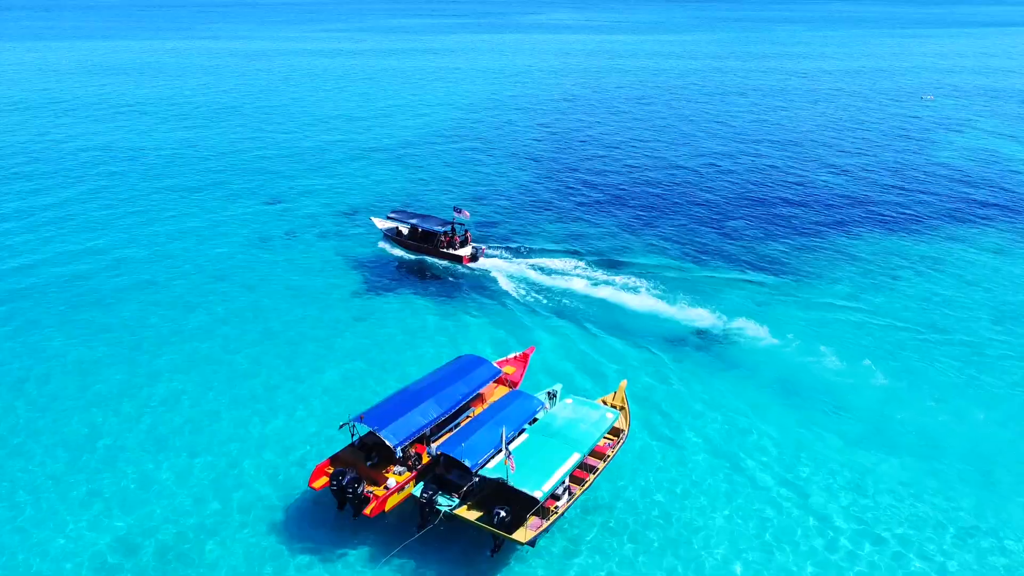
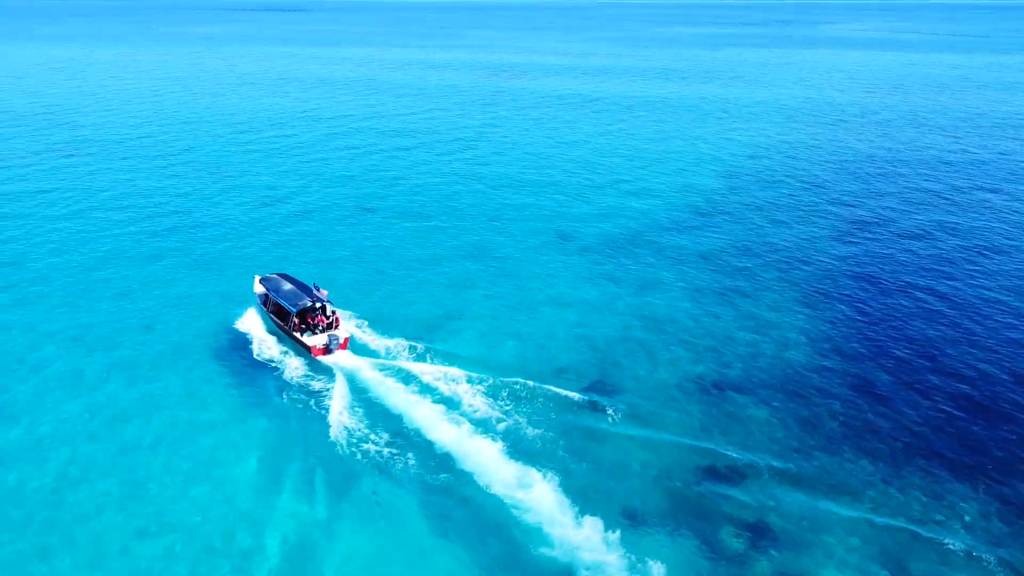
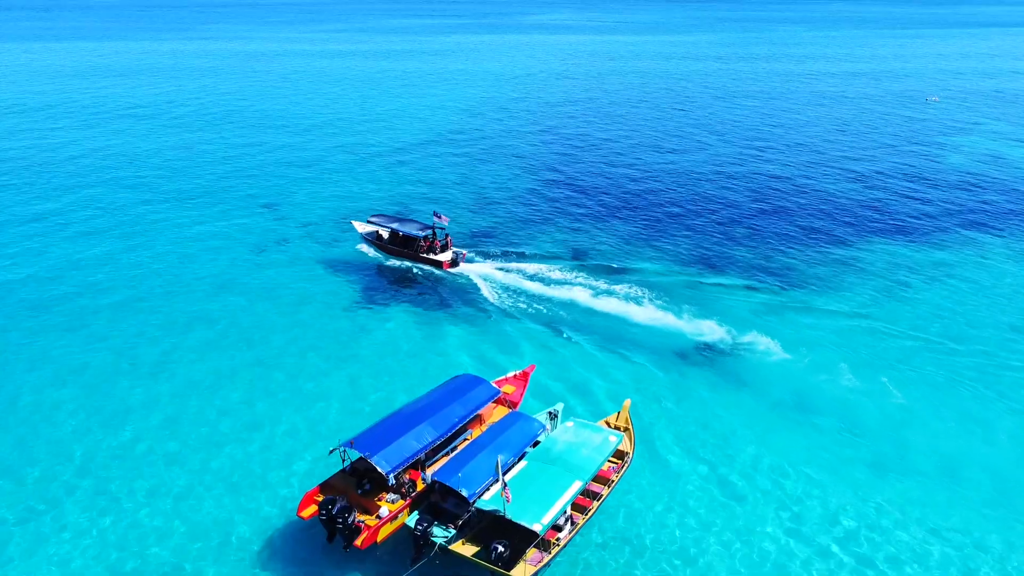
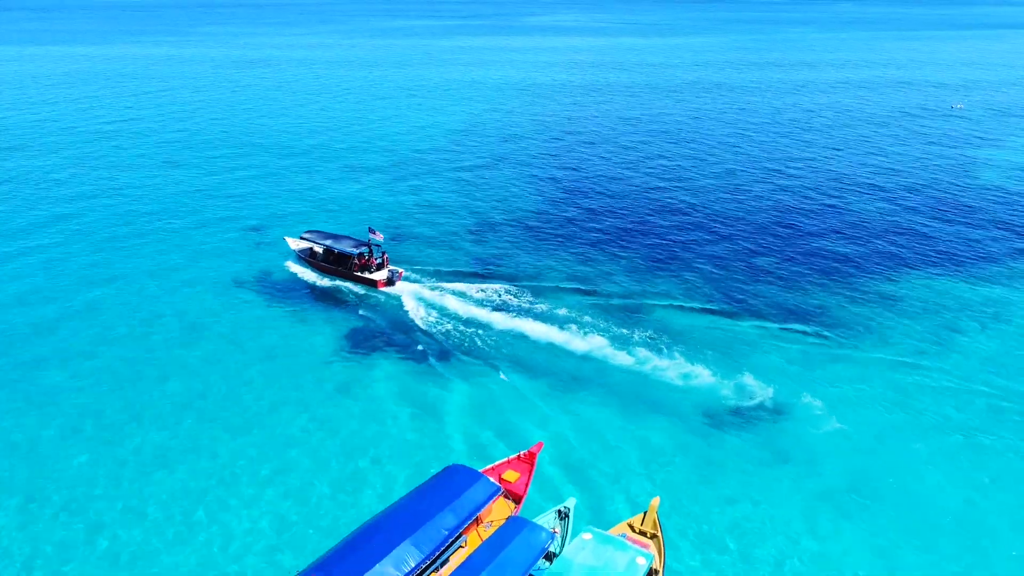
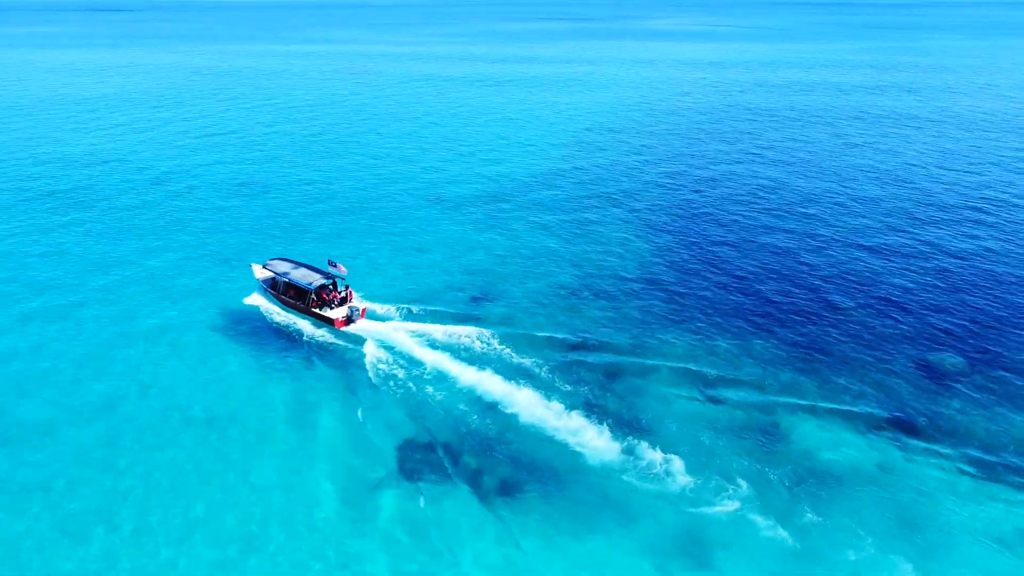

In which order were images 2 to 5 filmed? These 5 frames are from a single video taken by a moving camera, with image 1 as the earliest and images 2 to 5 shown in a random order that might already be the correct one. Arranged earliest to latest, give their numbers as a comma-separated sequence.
3, 4, 5, 2
